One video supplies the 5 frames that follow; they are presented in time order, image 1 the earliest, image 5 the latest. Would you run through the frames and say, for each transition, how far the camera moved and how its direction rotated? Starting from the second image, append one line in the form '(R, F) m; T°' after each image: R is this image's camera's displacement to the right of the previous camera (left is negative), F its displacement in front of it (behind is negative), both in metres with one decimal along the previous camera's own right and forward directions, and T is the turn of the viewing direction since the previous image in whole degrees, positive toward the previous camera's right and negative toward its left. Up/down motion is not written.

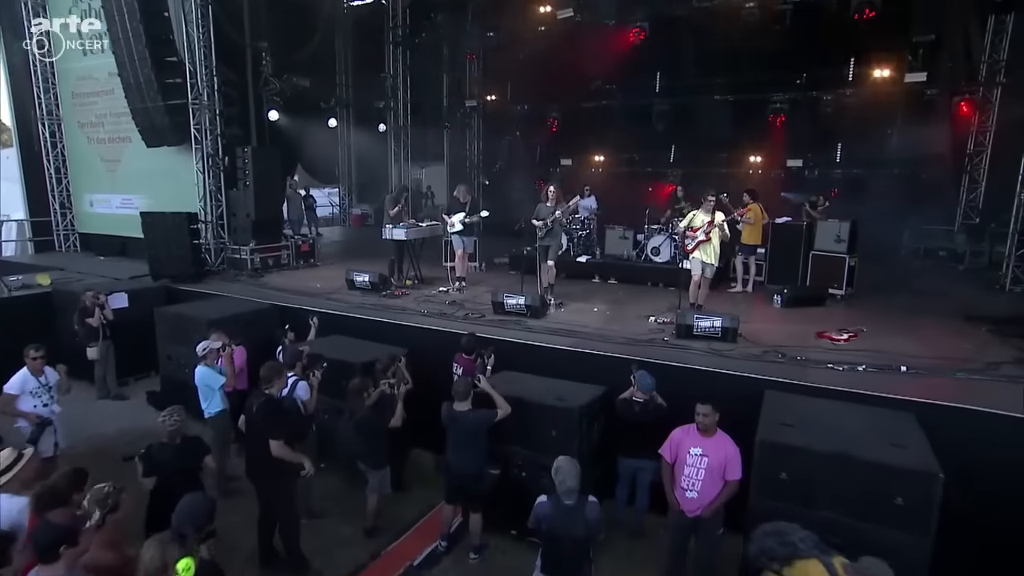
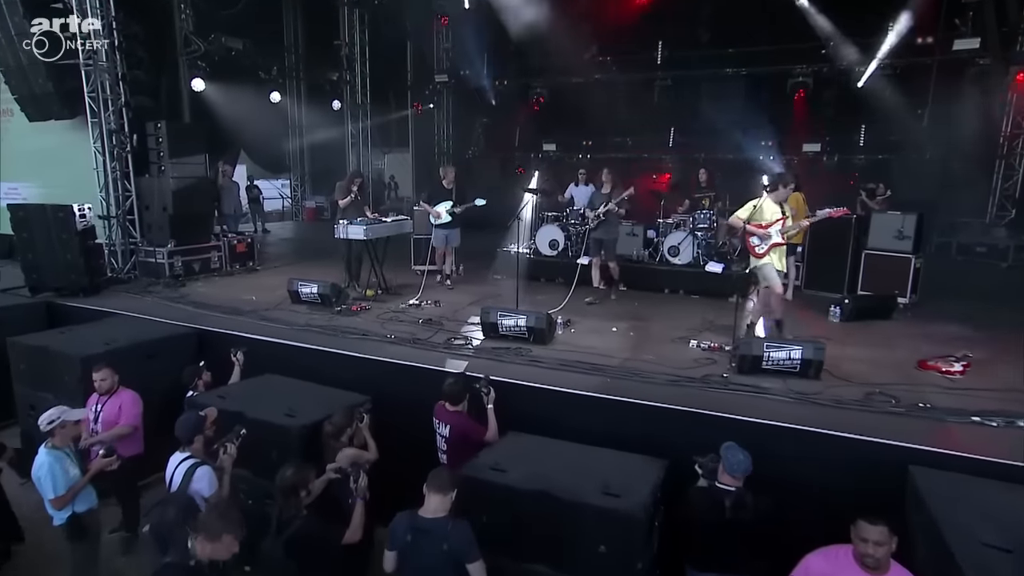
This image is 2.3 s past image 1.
(-0.3, +1.9) m; +3°
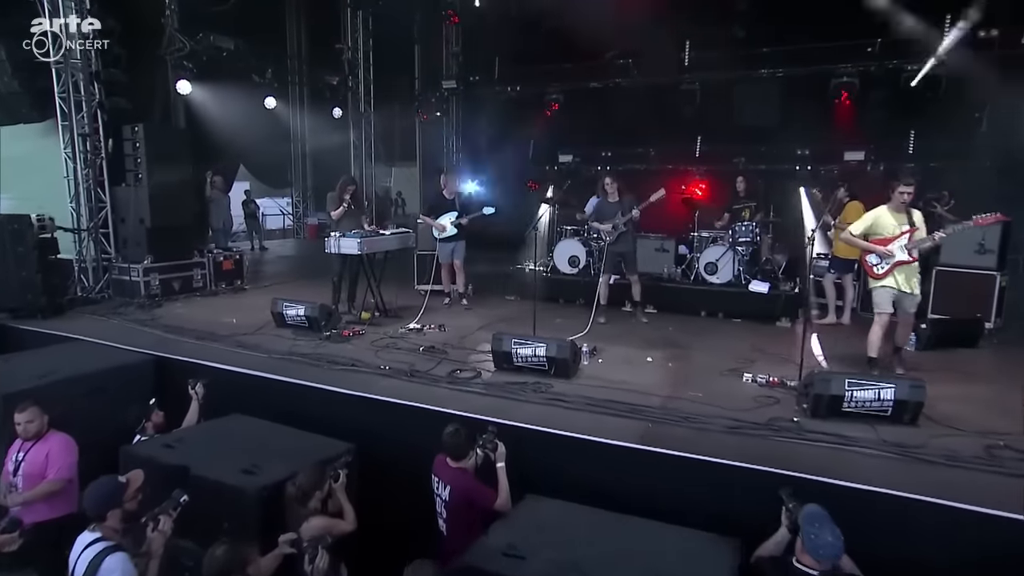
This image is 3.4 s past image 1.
(0.0, +1.0) m; -1°
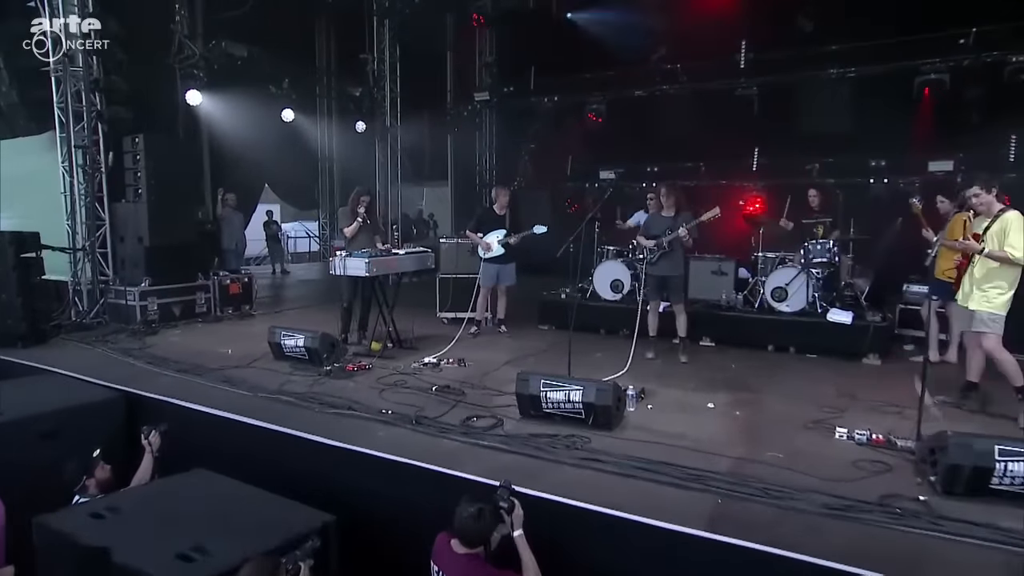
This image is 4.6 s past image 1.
(+0.1, +1.0) m; -4°
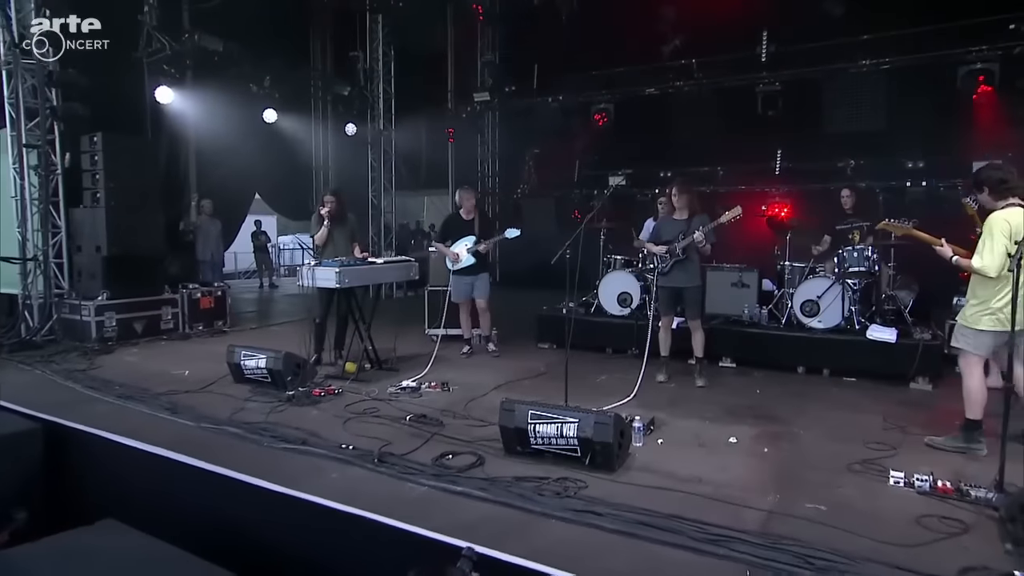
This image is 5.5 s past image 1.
(+0.2, +0.7) m; -2°
